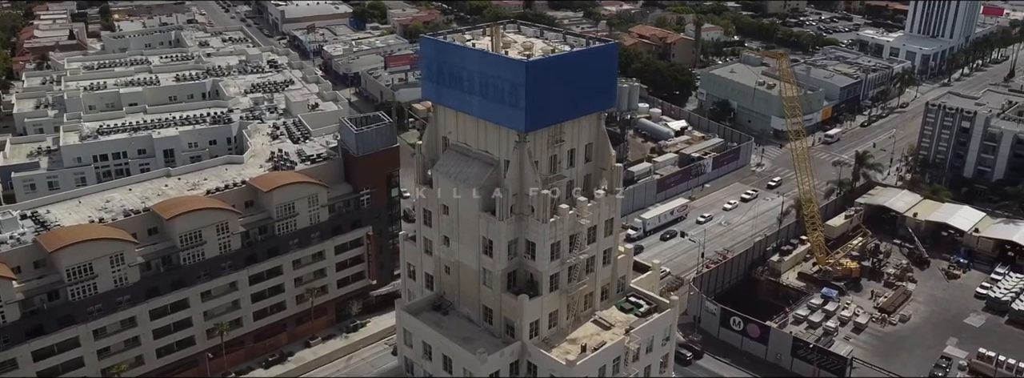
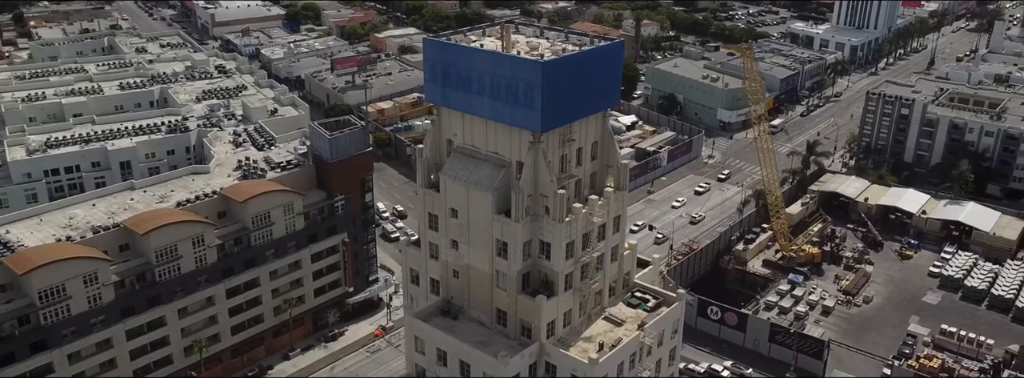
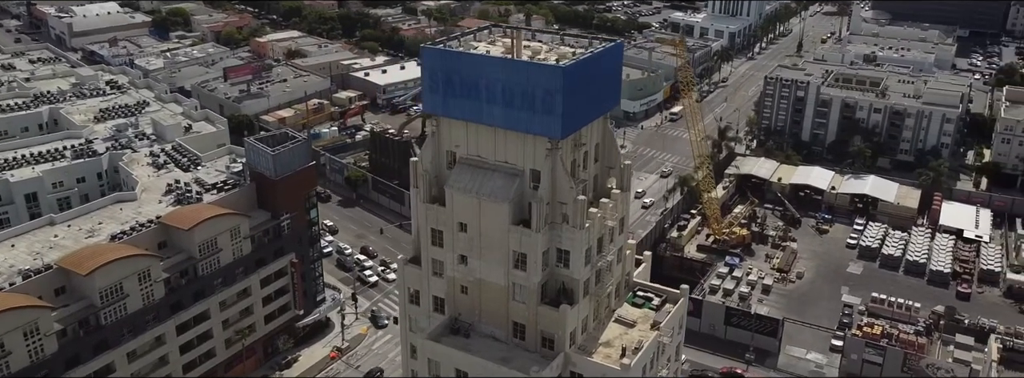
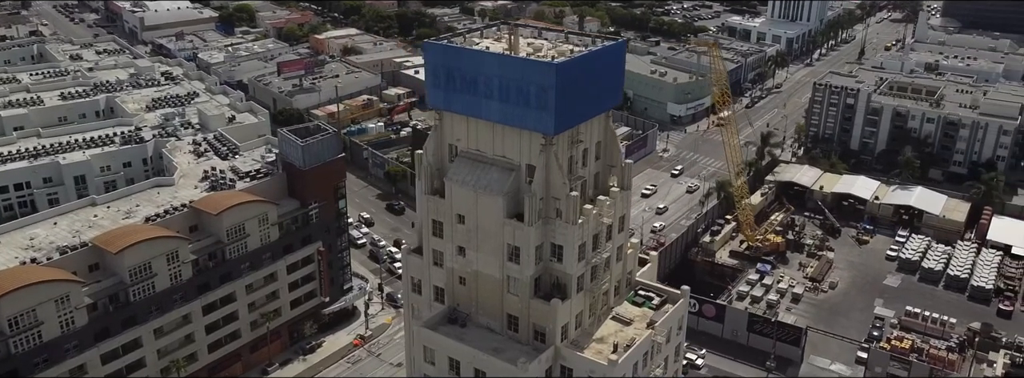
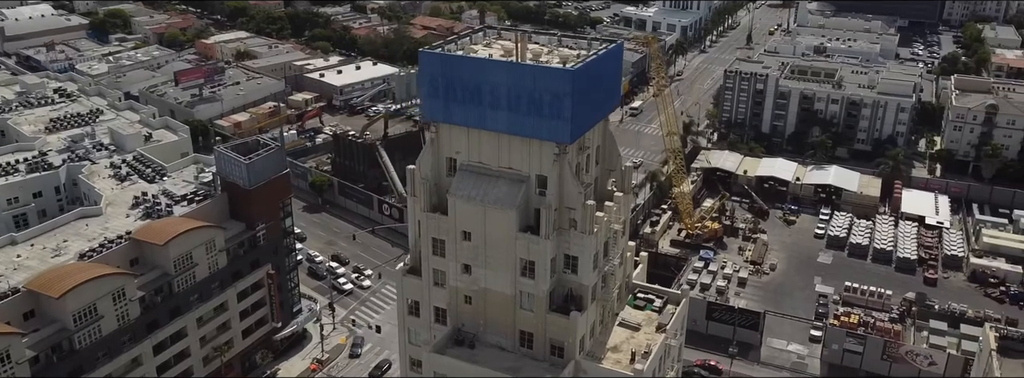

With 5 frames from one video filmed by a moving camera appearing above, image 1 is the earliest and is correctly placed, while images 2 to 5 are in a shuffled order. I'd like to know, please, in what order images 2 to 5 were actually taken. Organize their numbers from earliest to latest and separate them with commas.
2, 4, 3, 5
